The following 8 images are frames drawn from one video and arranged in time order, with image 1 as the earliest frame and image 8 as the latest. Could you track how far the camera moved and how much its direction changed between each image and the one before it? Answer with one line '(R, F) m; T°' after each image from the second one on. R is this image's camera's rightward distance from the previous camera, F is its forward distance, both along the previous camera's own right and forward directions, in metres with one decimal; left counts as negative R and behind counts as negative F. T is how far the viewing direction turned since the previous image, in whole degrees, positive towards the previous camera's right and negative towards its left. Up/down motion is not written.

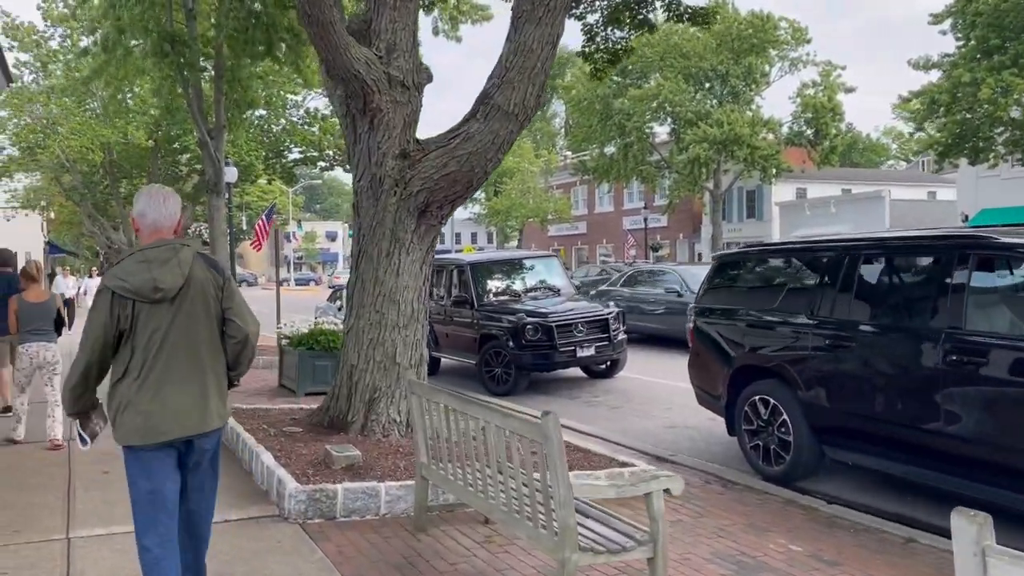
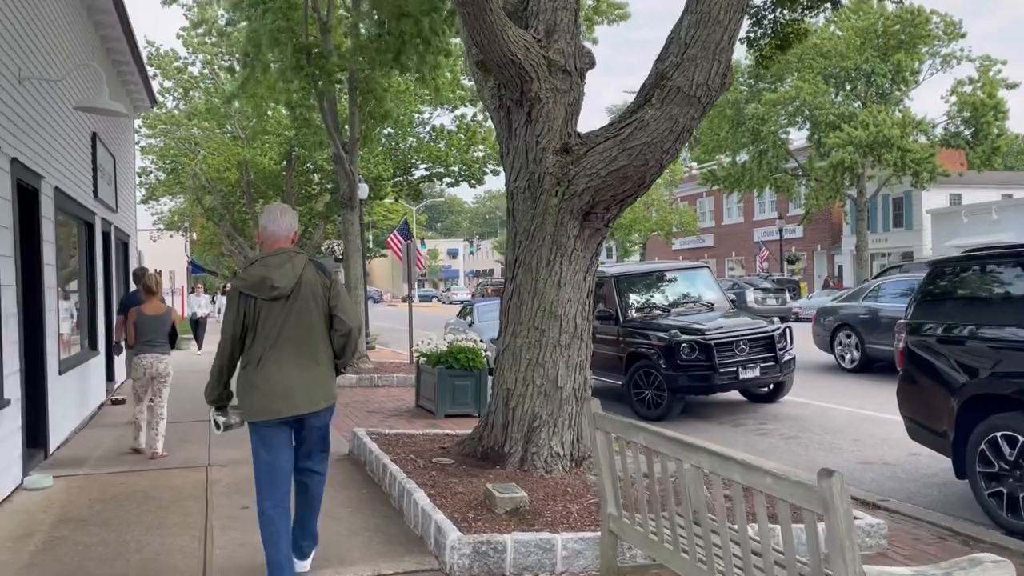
(-0.5, +0.9) m; -8°
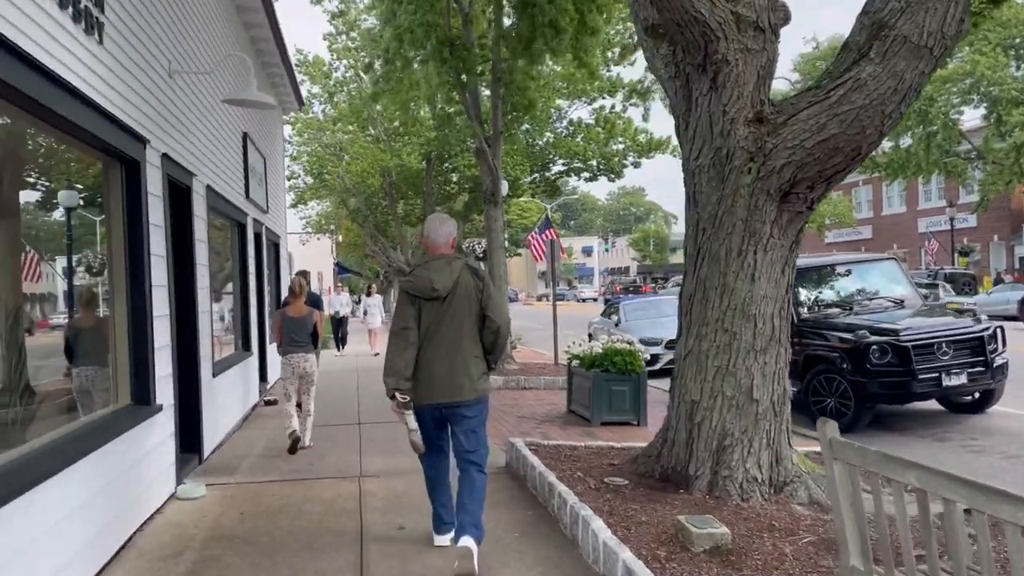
(-0.3, +0.7) m; -9°
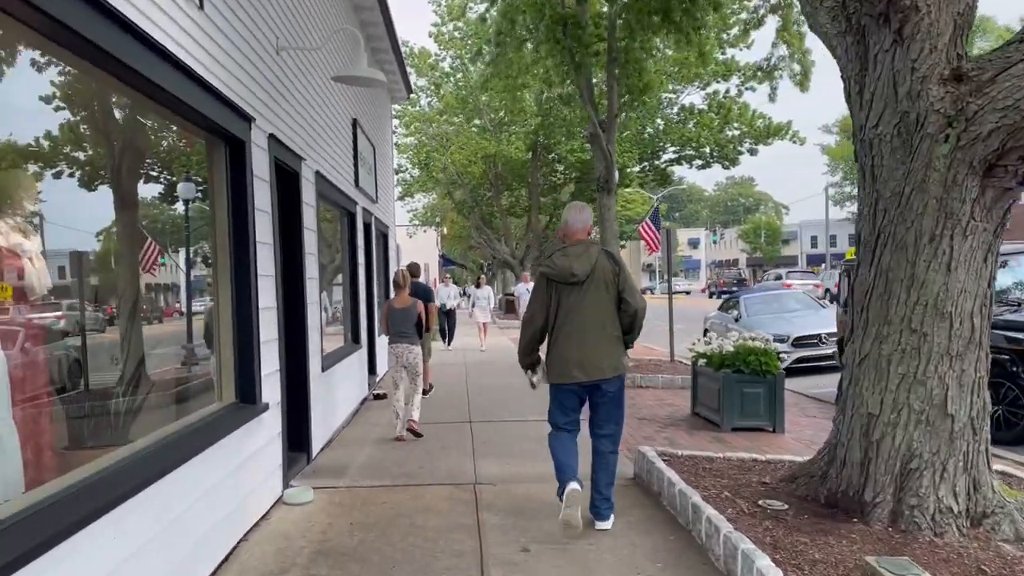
(-0.2, +0.6) m; -7°
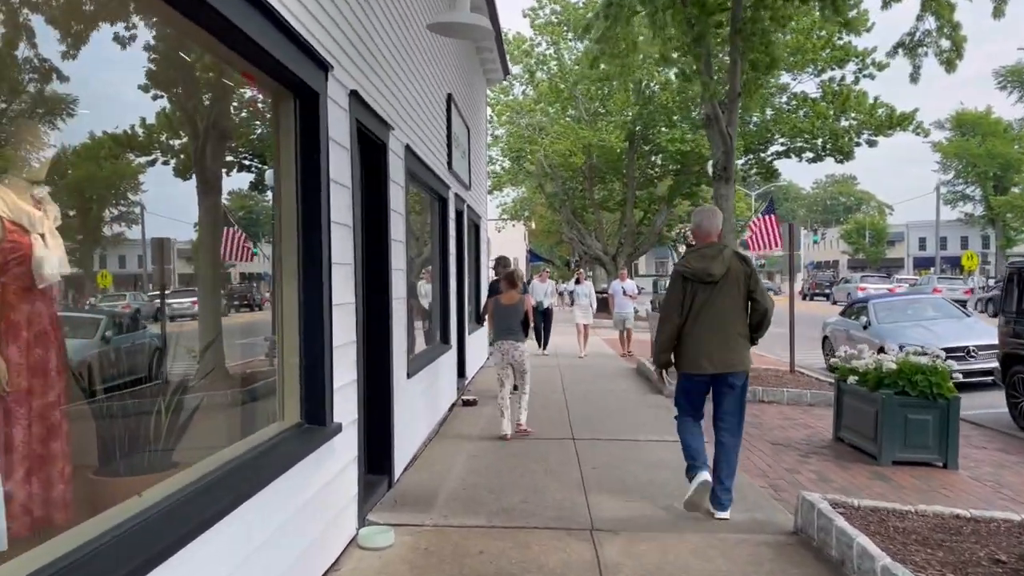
(-0.3, +1.2) m; -6°
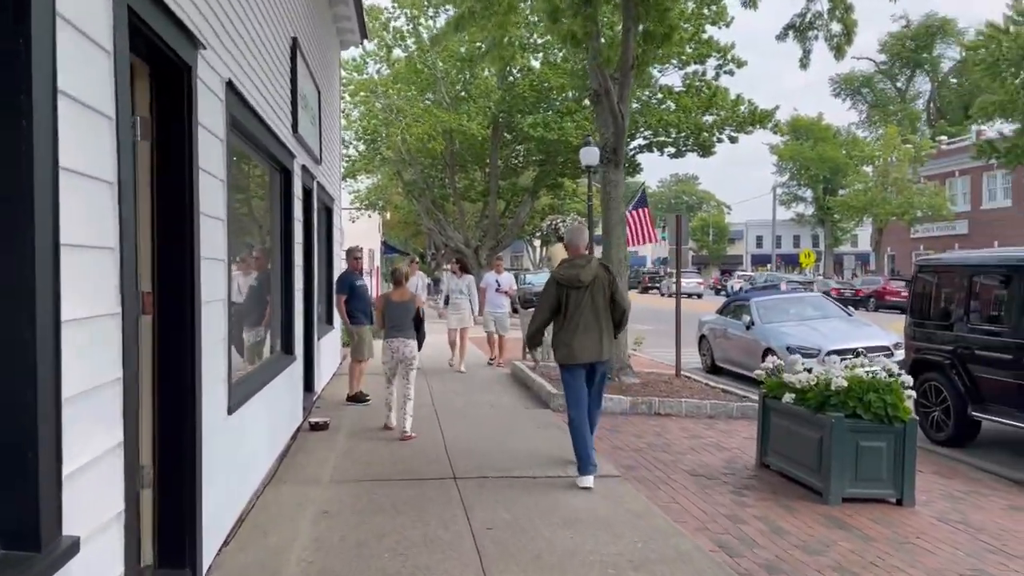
(-0.1, +1.8) m; +10°
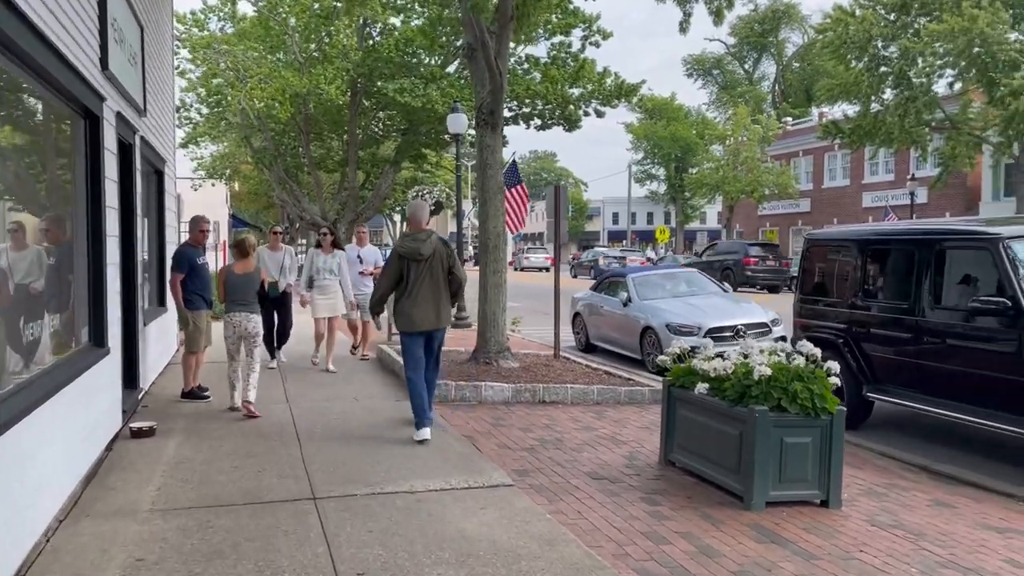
(-0.1, +1.1) m; +10°
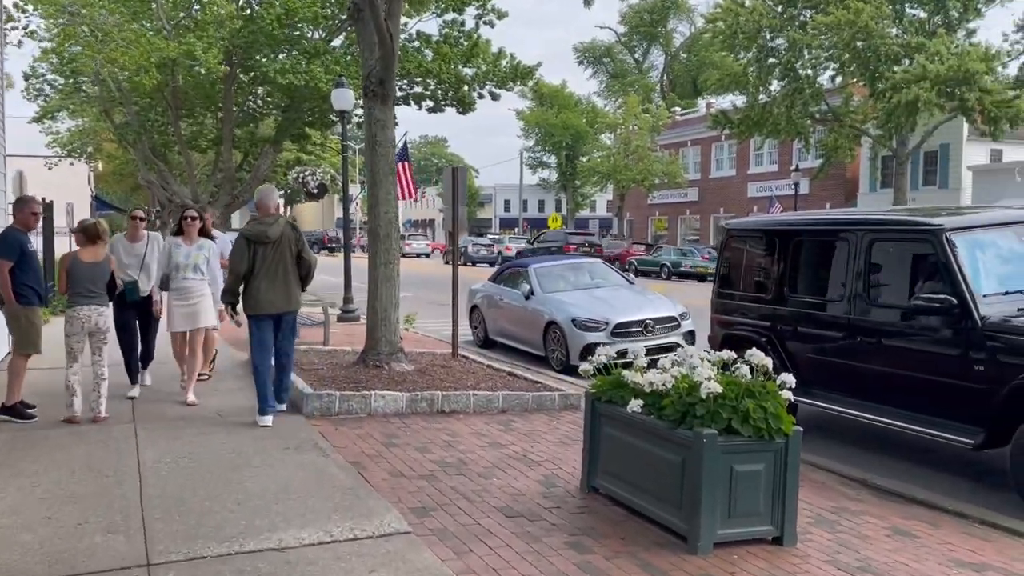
(0.0, +1.0) m; +8°
